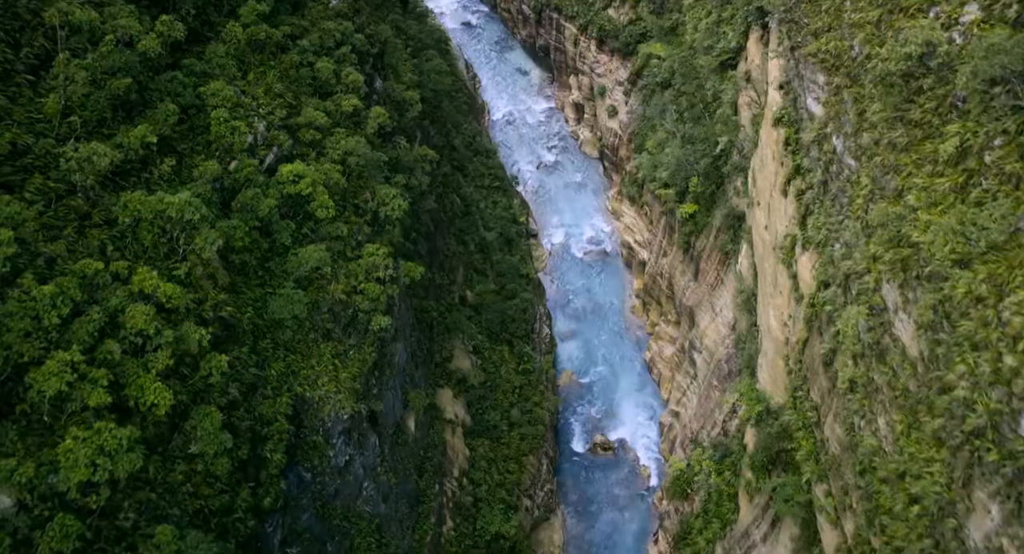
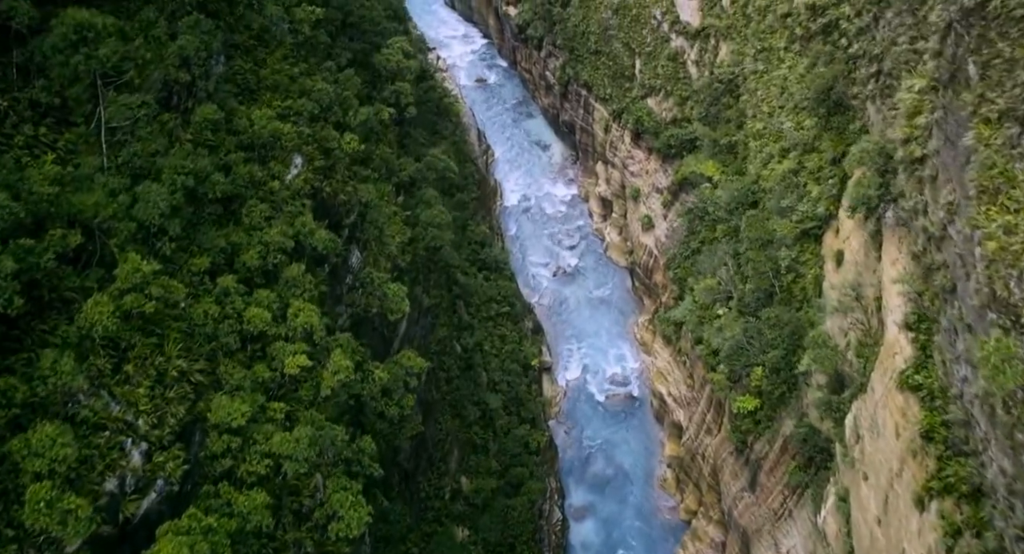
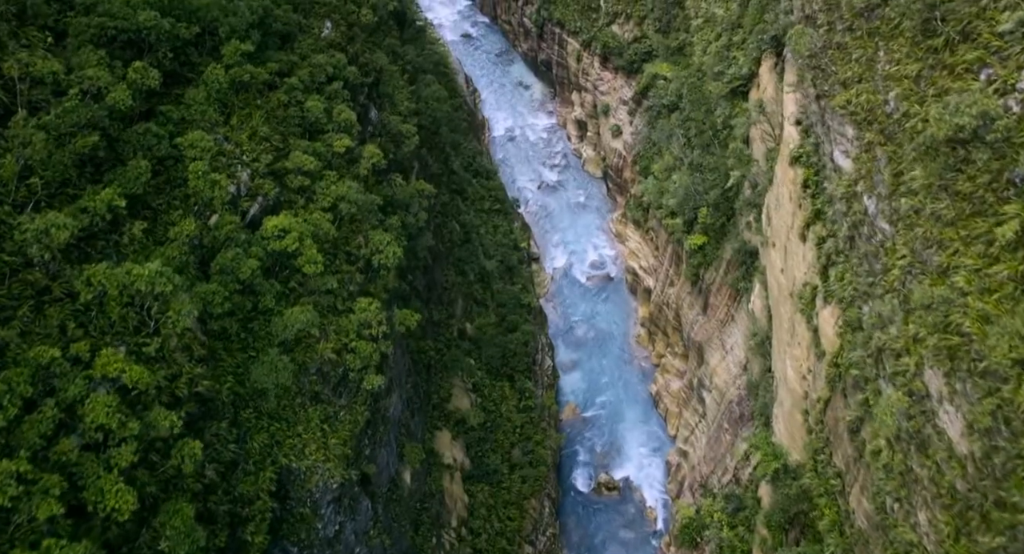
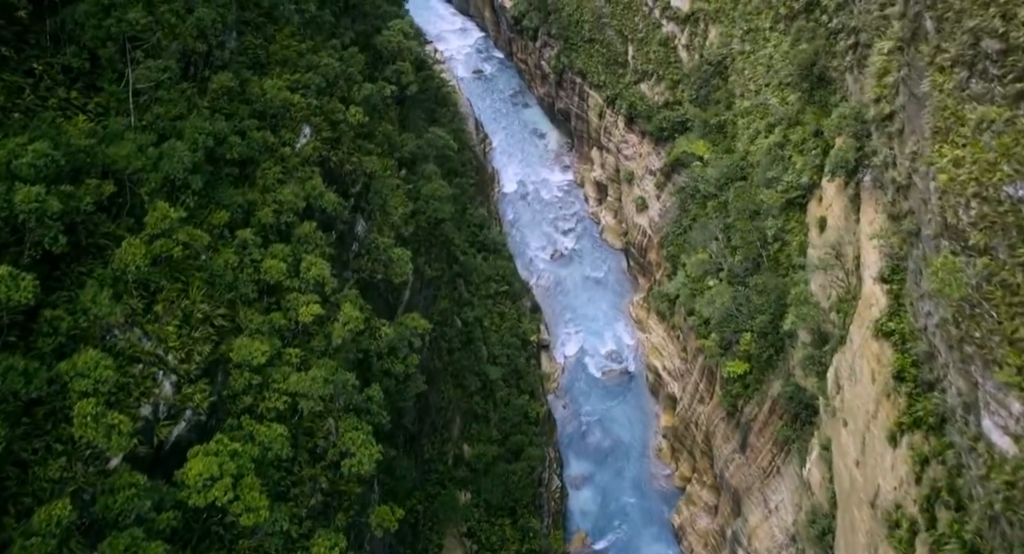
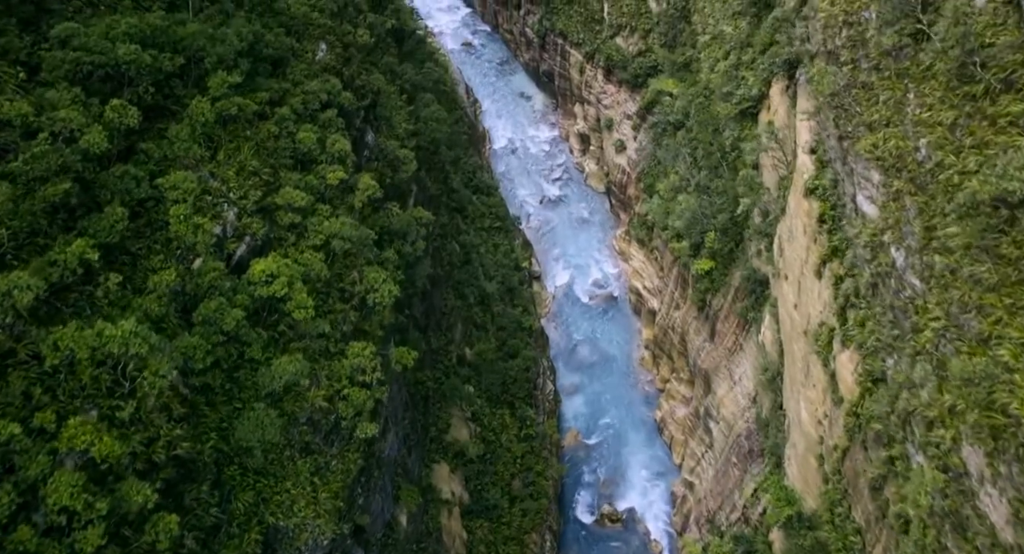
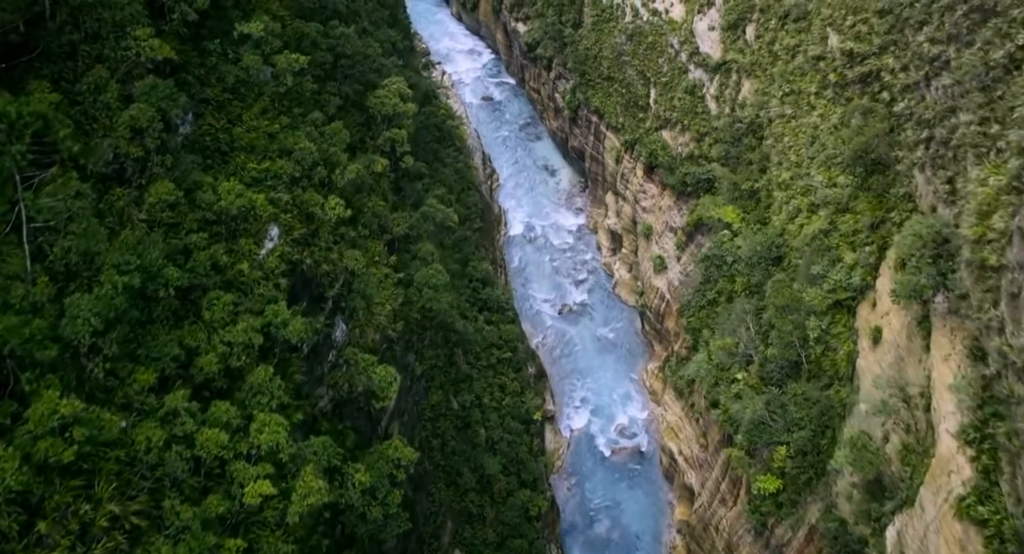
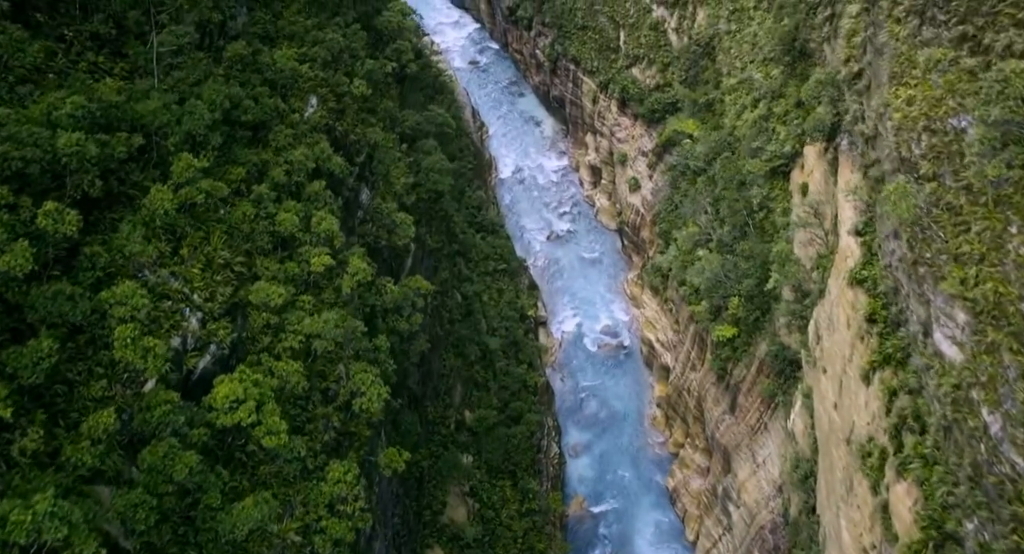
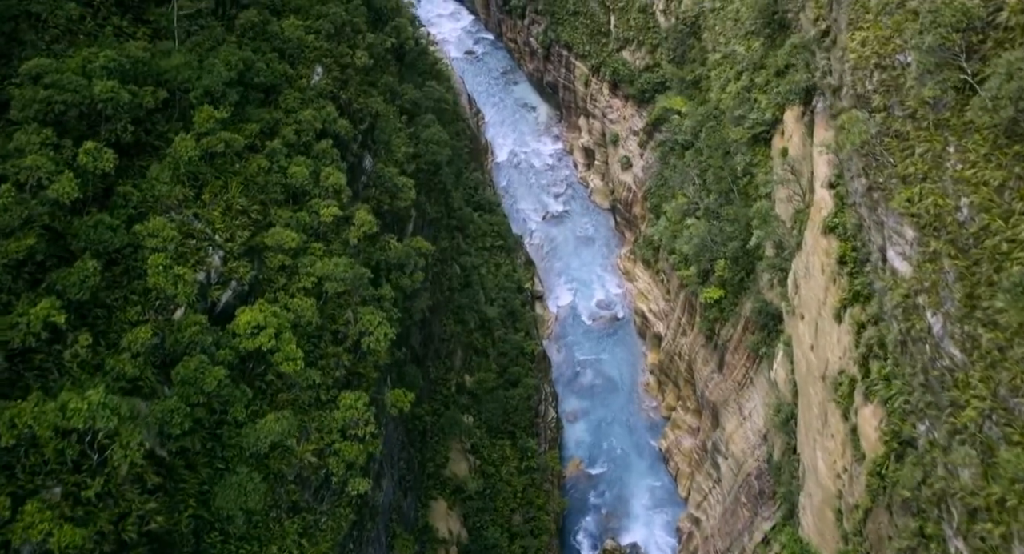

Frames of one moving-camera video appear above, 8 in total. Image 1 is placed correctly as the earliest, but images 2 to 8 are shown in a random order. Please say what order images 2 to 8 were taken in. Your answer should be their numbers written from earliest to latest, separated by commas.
3, 5, 8, 7, 4, 2, 6
